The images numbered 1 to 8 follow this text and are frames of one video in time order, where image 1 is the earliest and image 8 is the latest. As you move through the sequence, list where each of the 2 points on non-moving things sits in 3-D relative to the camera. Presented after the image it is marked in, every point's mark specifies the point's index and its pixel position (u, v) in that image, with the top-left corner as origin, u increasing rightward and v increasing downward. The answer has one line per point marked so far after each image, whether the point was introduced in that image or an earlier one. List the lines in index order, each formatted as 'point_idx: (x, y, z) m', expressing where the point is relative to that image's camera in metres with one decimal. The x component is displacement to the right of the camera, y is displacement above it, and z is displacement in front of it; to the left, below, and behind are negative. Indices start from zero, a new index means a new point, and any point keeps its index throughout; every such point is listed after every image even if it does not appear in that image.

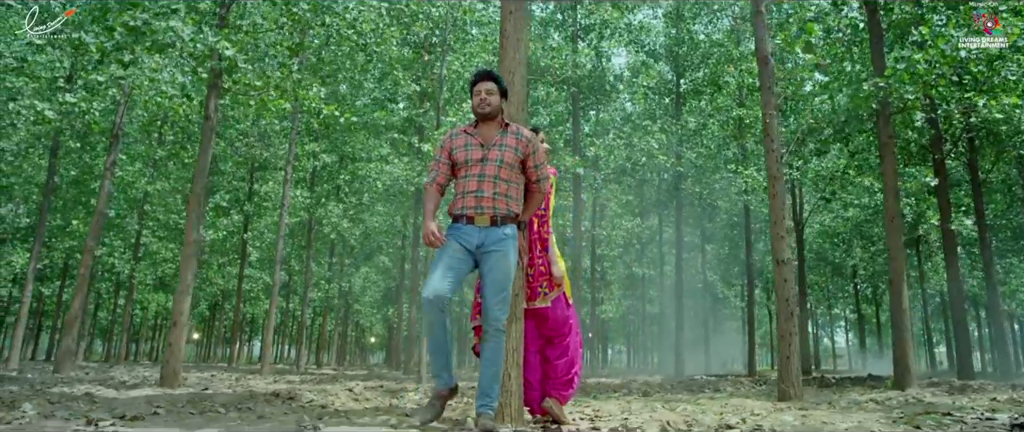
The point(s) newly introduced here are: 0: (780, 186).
0: (+3.6, +0.4, +9.3) m
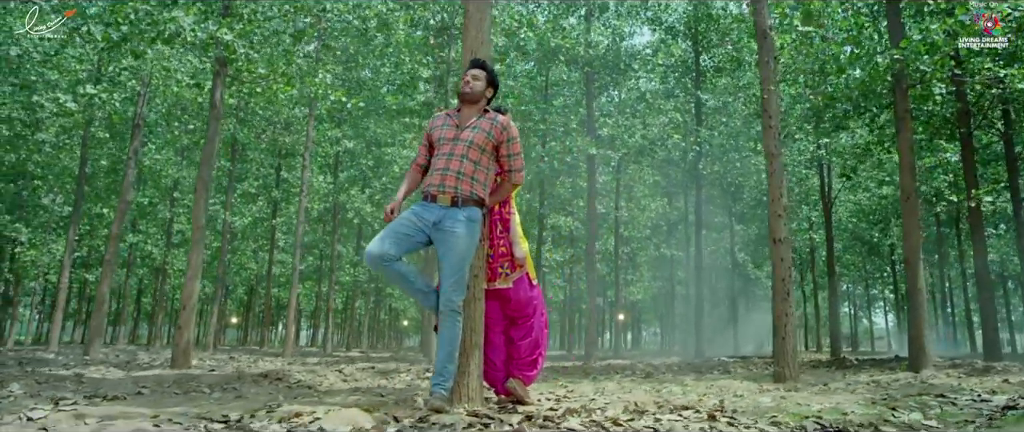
0: (+3.5, +0.7, +9.1) m
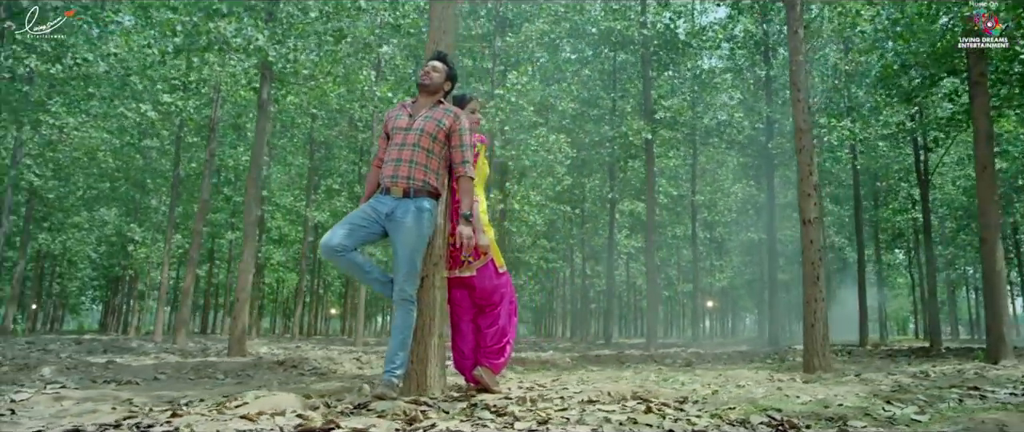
0: (+3.6, +0.9, +8.5) m
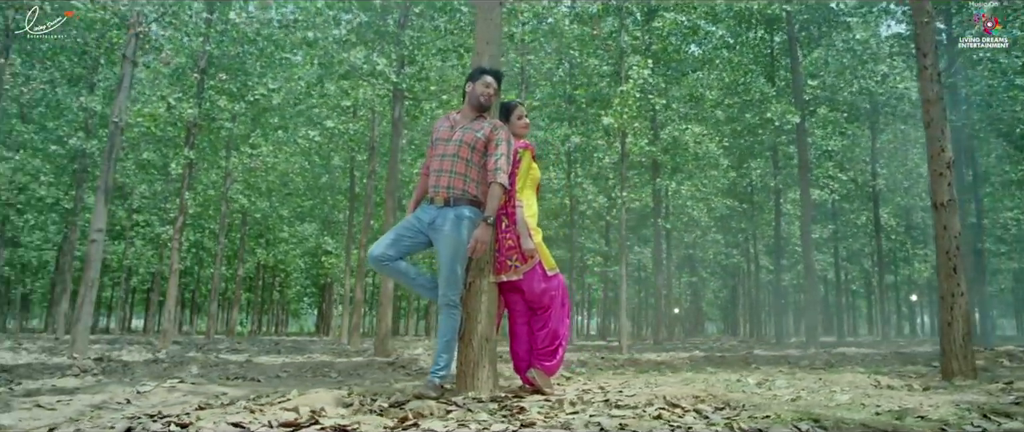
0: (+4.6, +1.1, +7.4) m
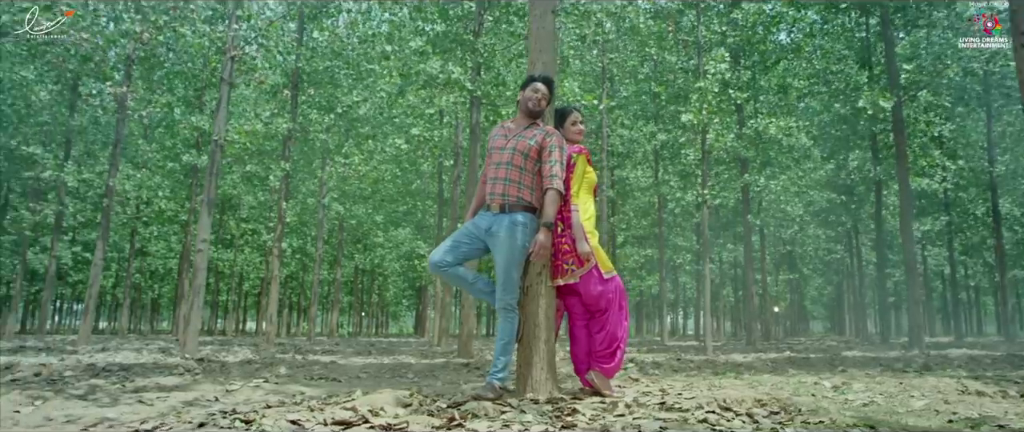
0: (+5.2, +1.2, +6.9) m
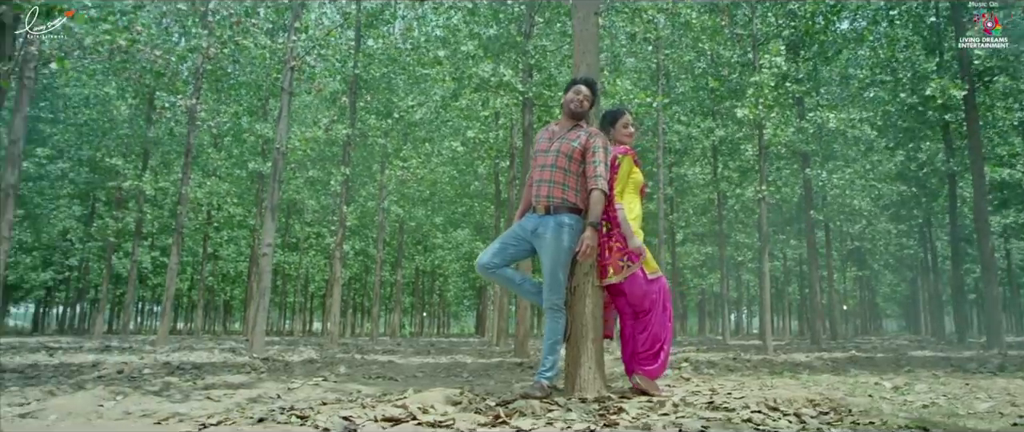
0: (+5.7, +1.3, +6.5) m
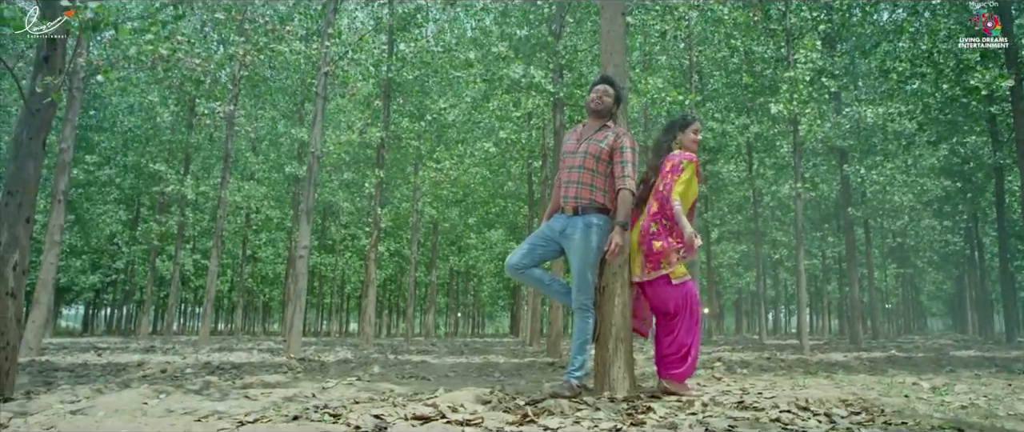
0: (+5.9, +1.4, +6.2) m
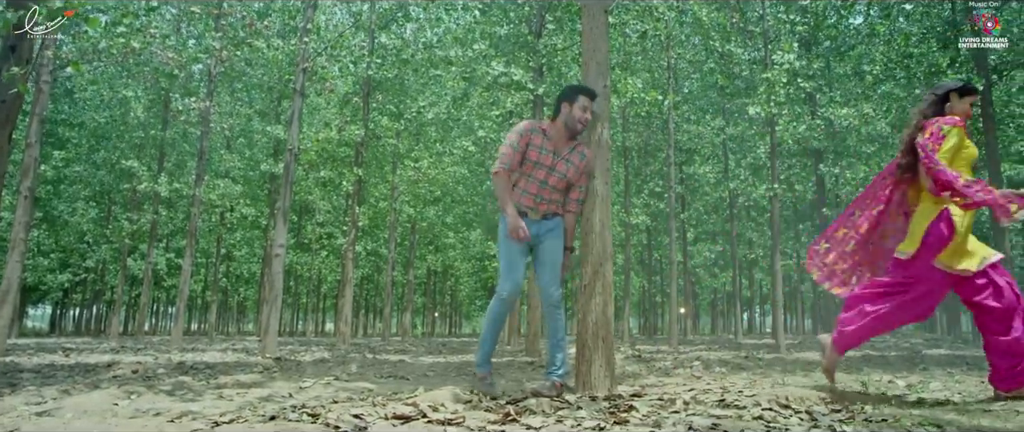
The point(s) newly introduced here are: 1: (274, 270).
0: (+5.8, +1.3, +6.4) m
1: (-4.6, -1.1, +13.4) m
